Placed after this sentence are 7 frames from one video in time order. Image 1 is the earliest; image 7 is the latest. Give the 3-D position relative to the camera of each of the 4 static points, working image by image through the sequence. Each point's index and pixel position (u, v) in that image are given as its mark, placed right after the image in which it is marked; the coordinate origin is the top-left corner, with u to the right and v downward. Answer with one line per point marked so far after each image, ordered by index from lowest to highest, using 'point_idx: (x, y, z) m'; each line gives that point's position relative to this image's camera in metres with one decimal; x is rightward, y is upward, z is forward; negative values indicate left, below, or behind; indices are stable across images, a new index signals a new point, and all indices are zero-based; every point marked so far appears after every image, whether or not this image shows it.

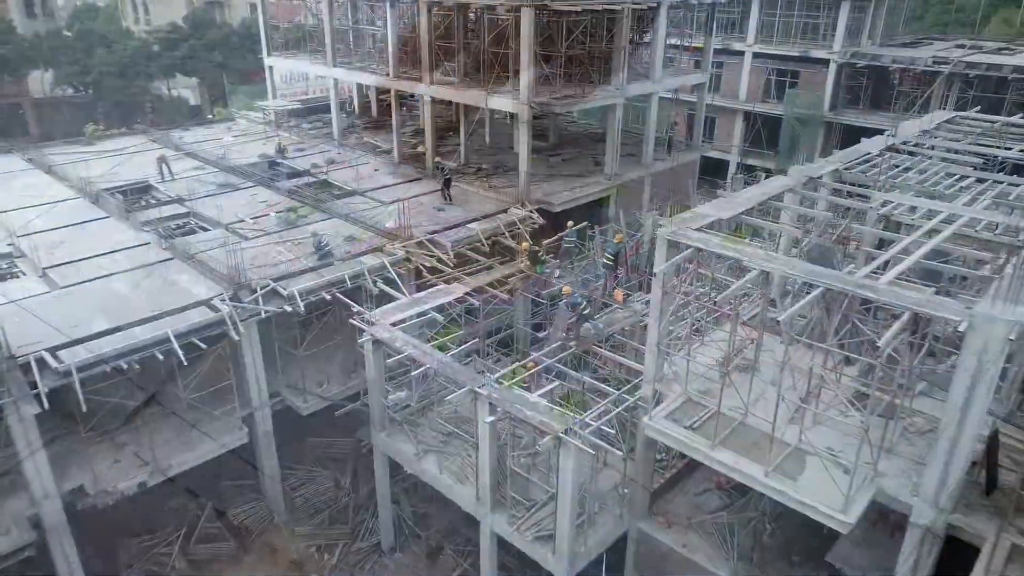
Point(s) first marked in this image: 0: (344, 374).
0: (-4.6, -2.3, +19.3) m
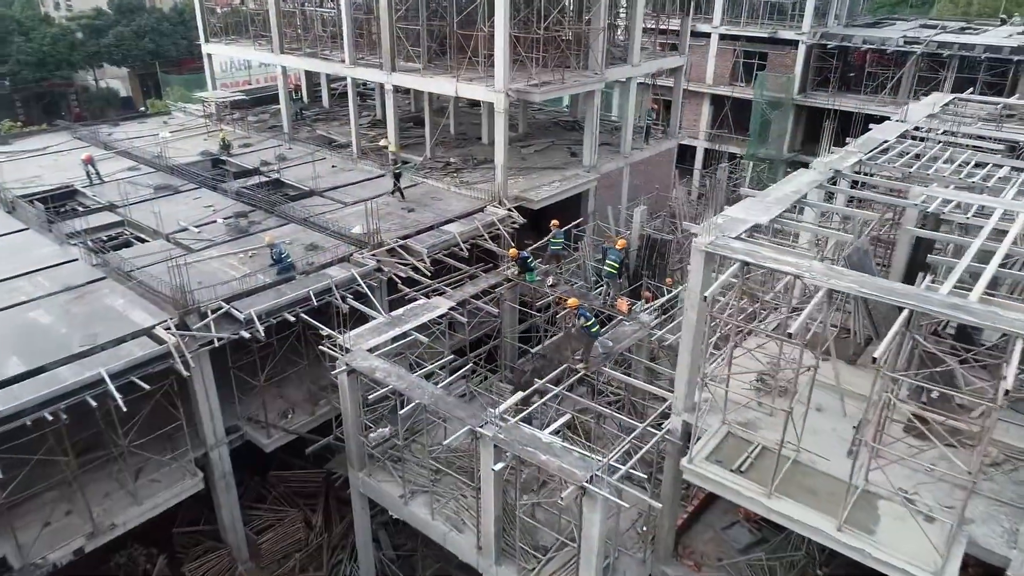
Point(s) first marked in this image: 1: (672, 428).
0: (-4.8, -2.7, +17.0) m
1: (+2.6, -2.2, +11.4) m
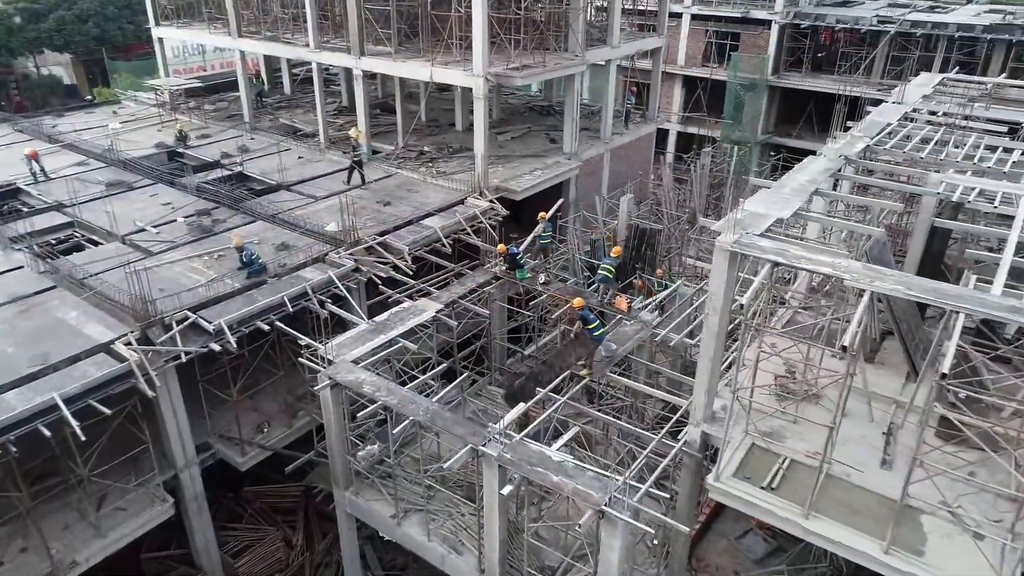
0: (-5.0, -2.8, +15.9) m
1: (+2.6, -2.3, +10.6) m
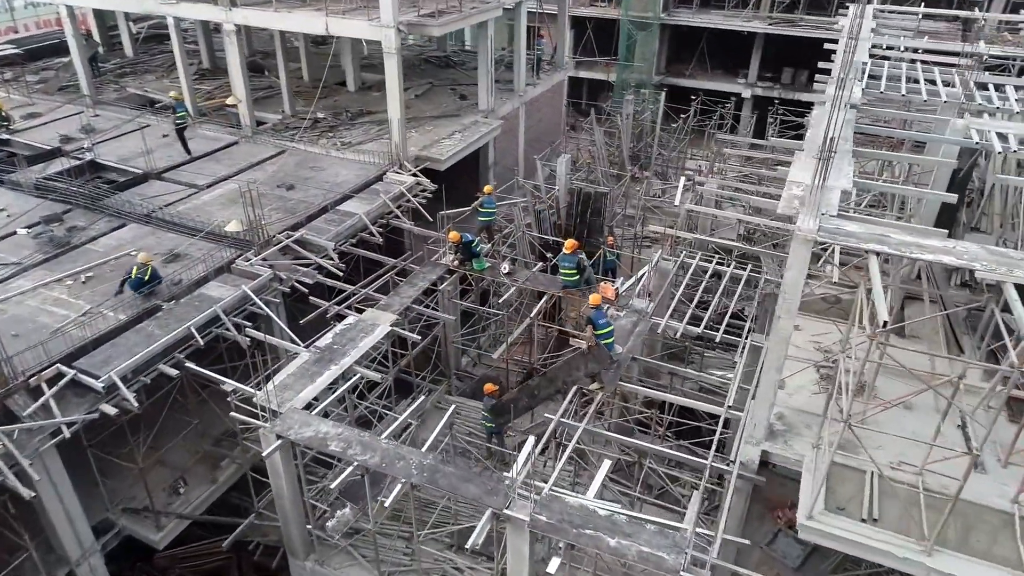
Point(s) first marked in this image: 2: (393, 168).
0: (-5.4, -3.2, +12.8) m
1: (+2.9, -2.2, +8.9) m
2: (-2.9, +2.9, +17.3) m
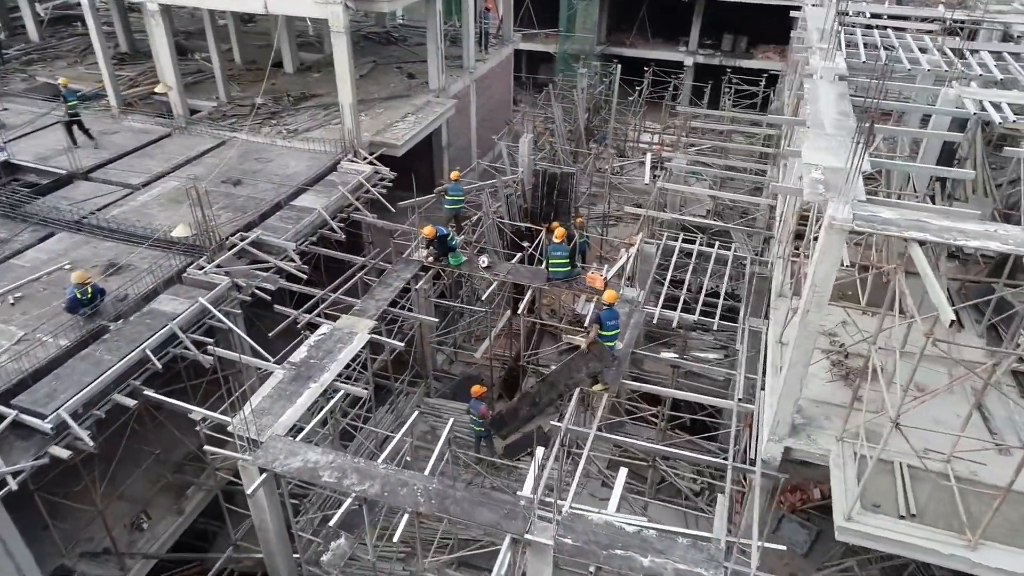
0: (-5.5, -3.4, +11.7) m
1: (+3.1, -2.0, +8.5) m
2: (-3.7, +3.0, +16.1) m
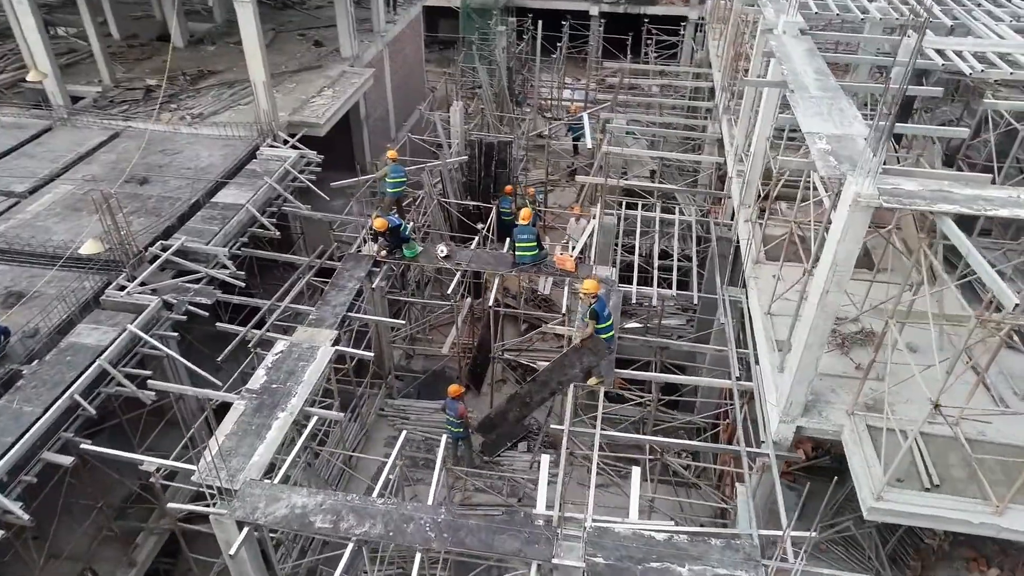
0: (-5.7, -3.7, +10.4) m
1: (+3.1, -1.8, +8.2) m
2: (-5.0, +3.0, +14.6) m
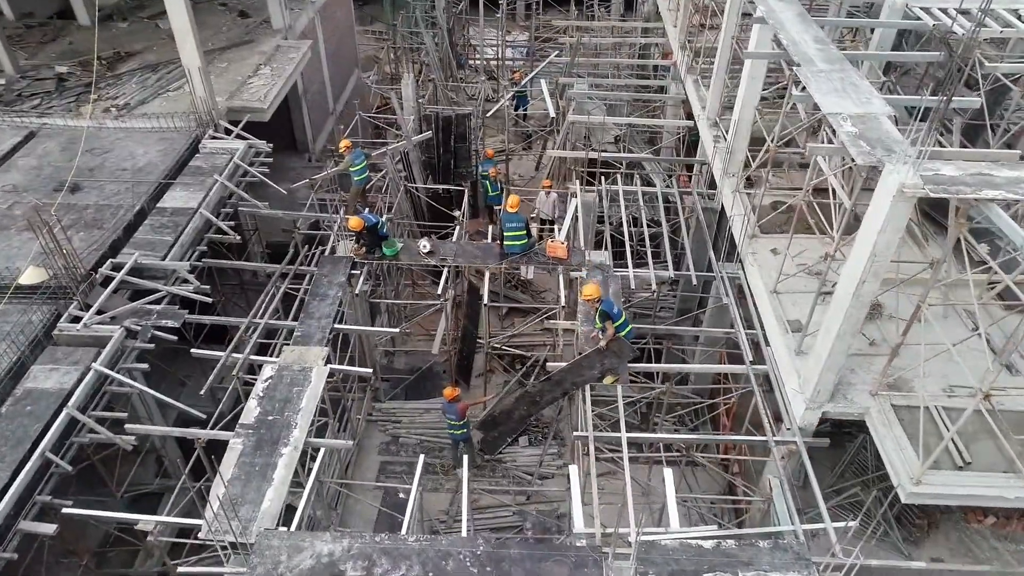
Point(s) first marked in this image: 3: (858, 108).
0: (-5.4, -4.1, +9.6) m
1: (+3.4, -1.6, +8.1) m
2: (-5.7, +2.9, +13.3) m
3: (+3.6, +1.8, +7.2) m
